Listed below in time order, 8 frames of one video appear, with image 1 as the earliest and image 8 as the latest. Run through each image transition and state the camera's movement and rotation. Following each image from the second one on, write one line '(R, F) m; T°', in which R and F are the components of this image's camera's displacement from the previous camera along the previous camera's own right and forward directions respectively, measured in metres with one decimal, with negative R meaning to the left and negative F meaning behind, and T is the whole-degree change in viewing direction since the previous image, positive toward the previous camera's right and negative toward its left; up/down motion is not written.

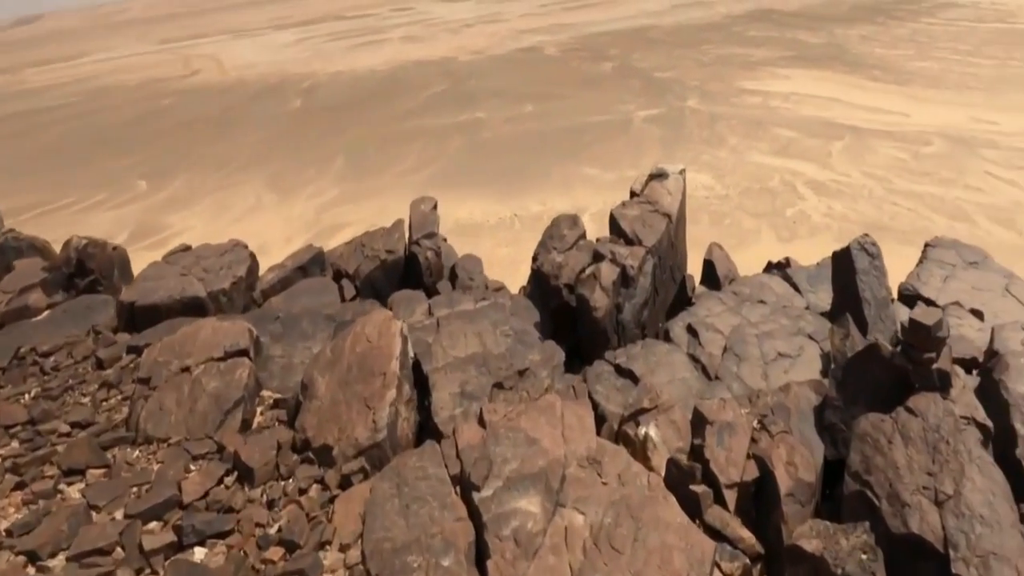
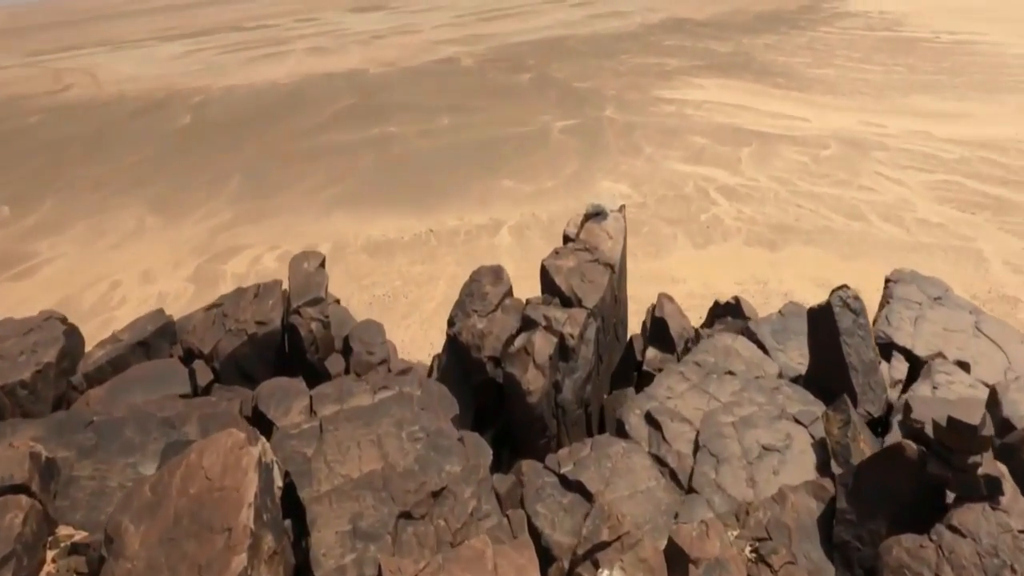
(0.0, +0.3) m; +7°
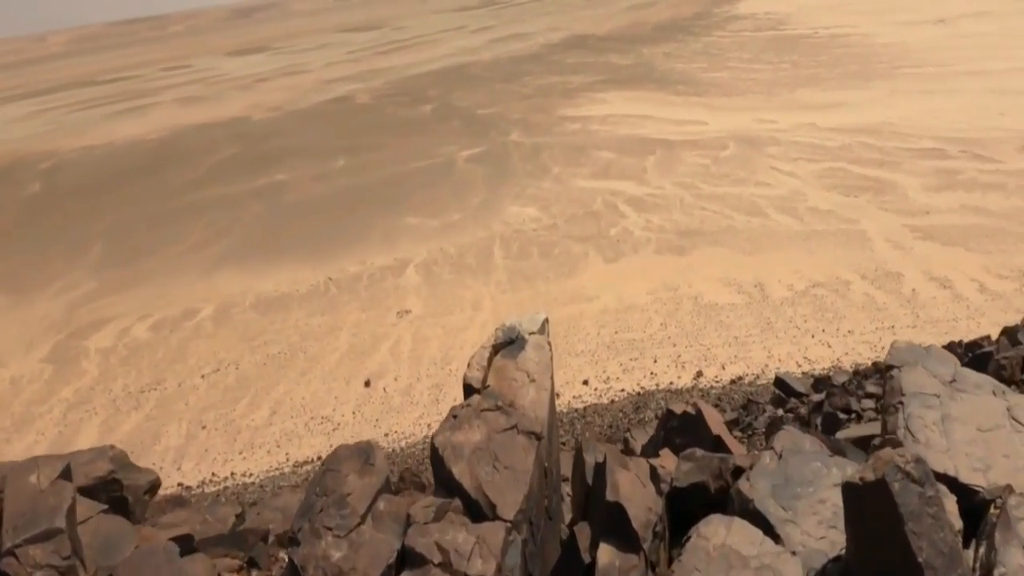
(+0.3, +0.2) m; +7°
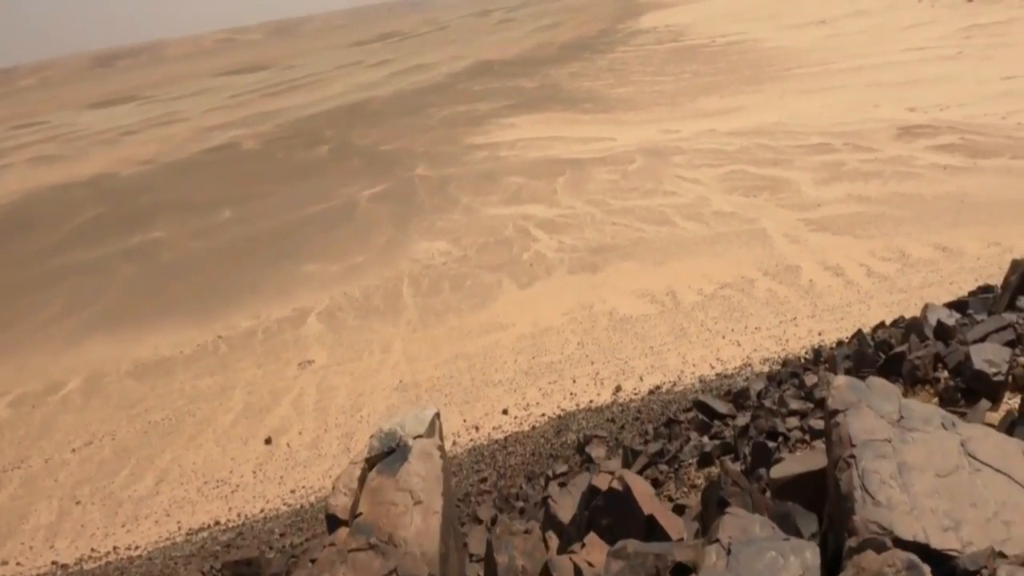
(+0.4, 0.0) m; +6°
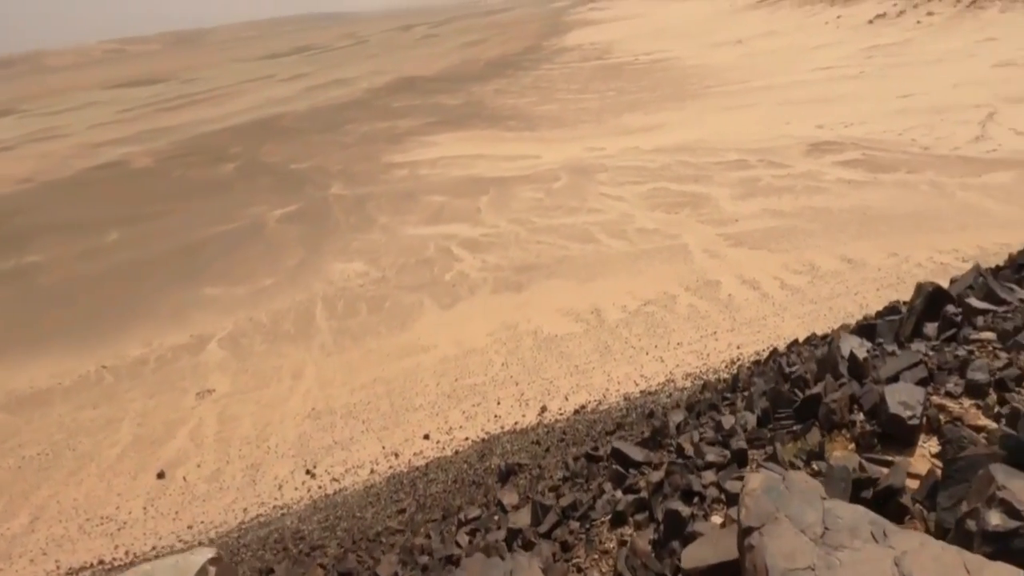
(+0.3, +0.3) m; +6°
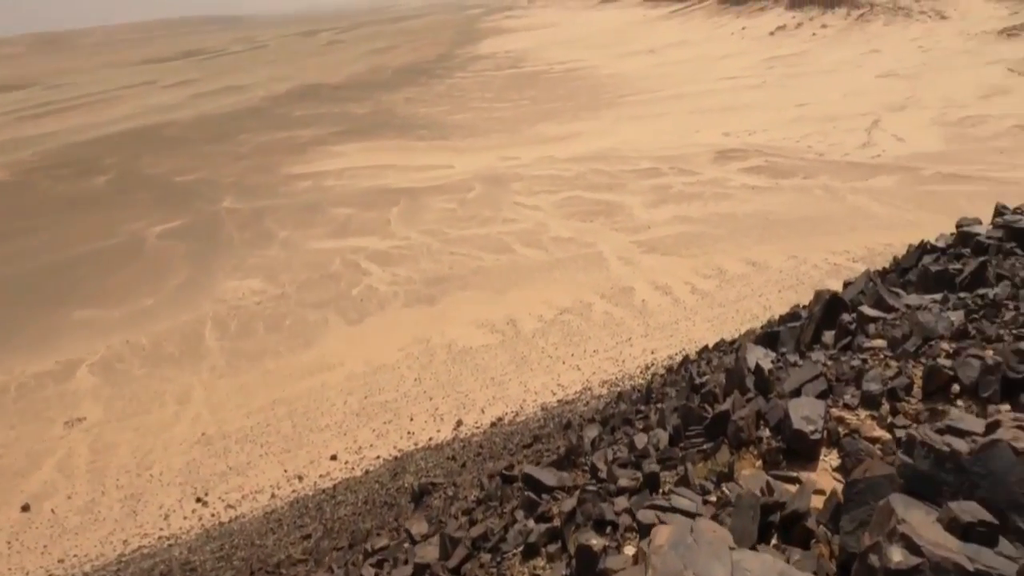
(+0.4, +0.3) m; +7°
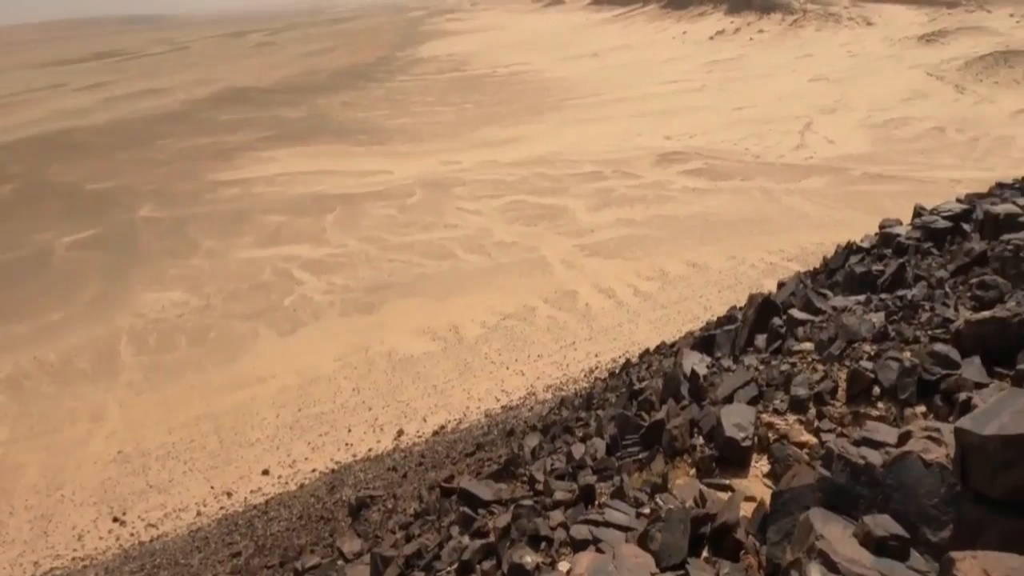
(+0.4, +0.2) m; +4°
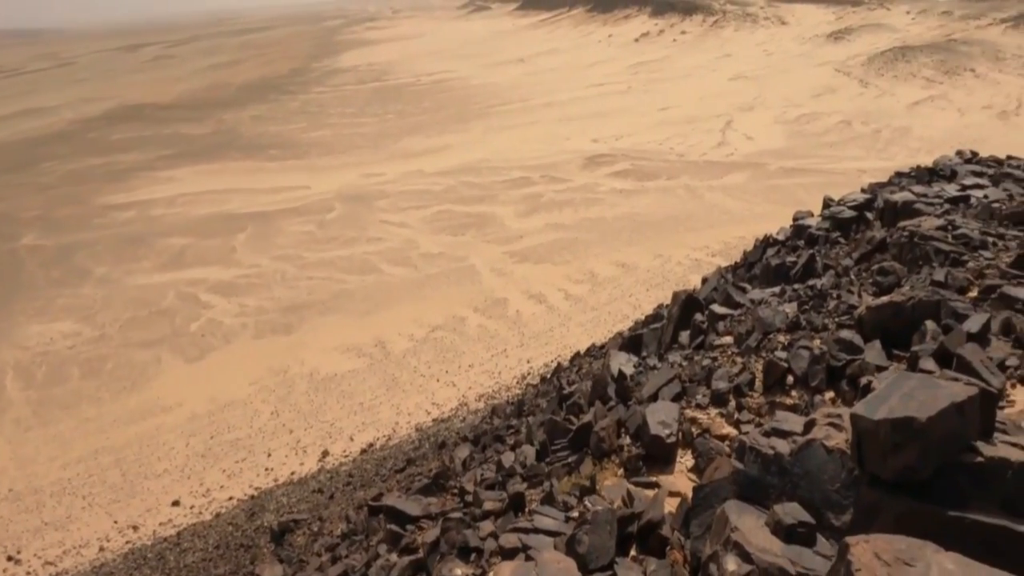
(+0.6, +0.1) m; +4°
